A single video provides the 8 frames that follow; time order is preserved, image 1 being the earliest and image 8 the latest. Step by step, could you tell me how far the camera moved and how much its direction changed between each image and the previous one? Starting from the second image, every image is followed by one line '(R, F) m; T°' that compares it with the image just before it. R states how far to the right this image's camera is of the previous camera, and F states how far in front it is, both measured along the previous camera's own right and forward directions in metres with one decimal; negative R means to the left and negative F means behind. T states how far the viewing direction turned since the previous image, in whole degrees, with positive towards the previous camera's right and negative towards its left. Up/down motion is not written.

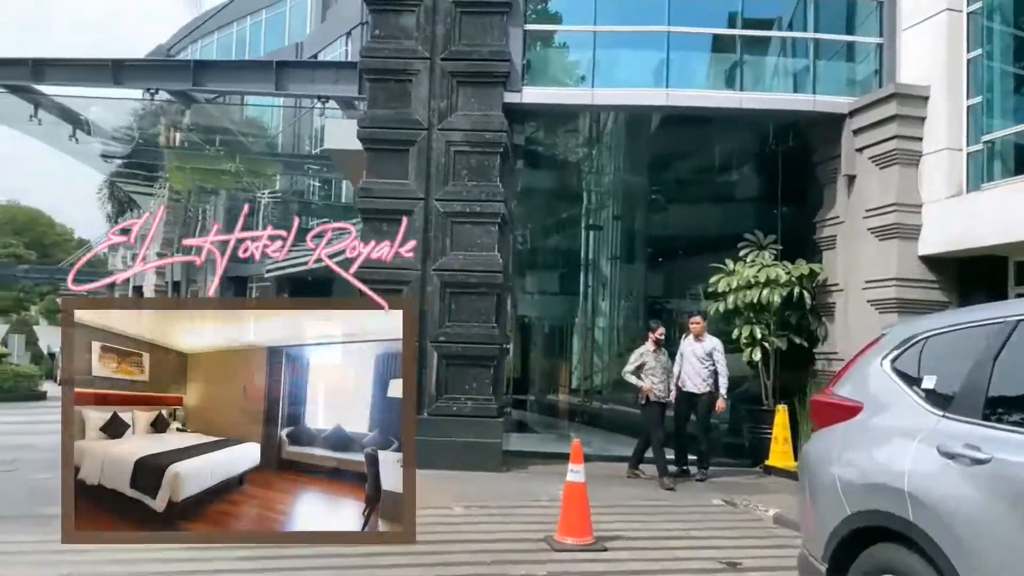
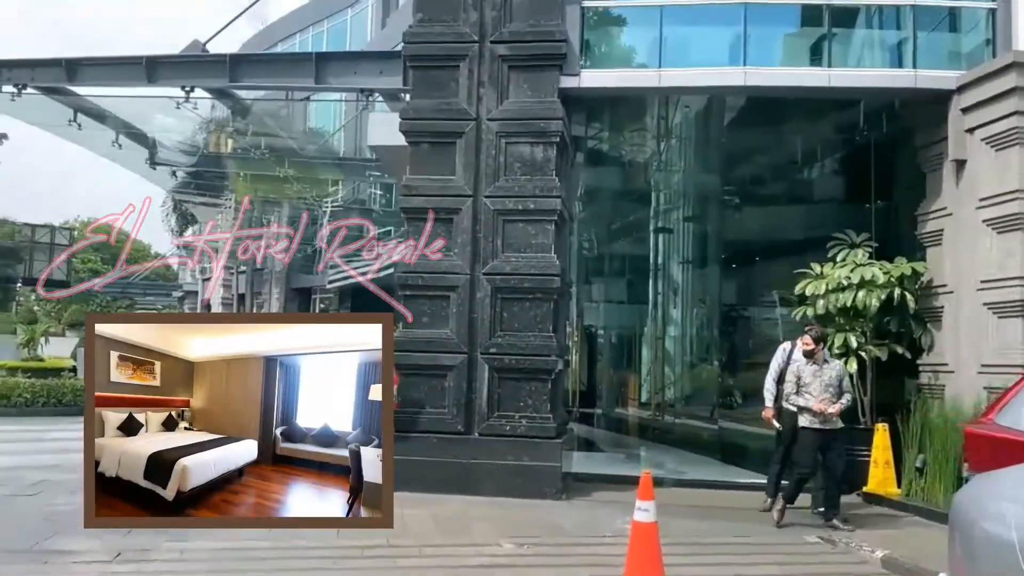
(+0.1, +0.9) m; -4°
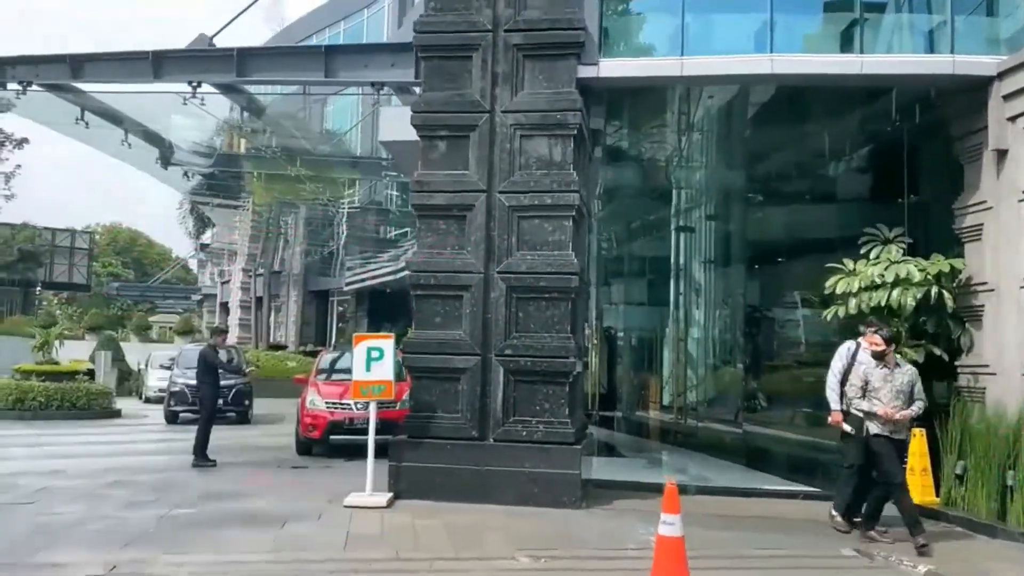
(0.0, +0.3) m; -1°
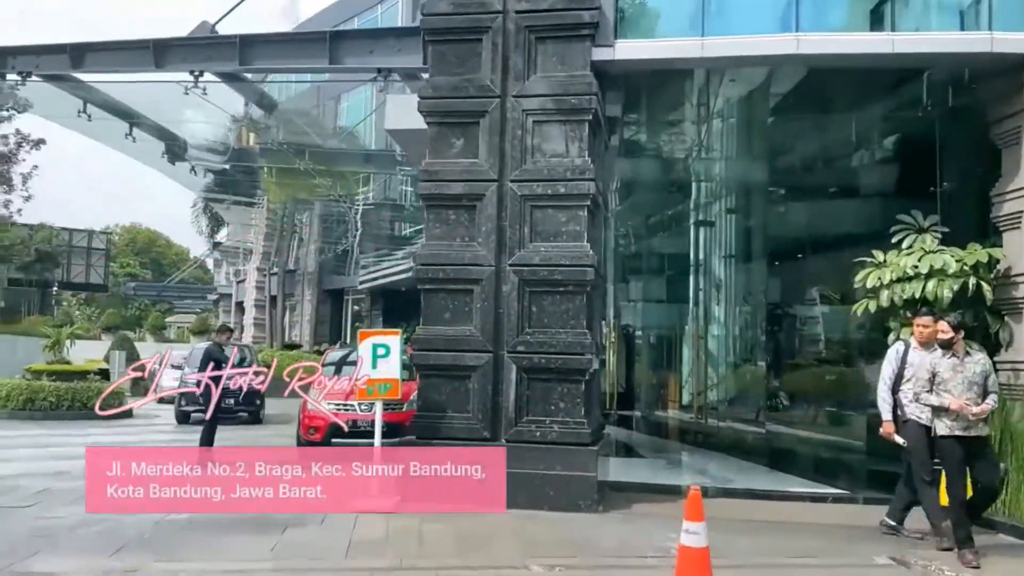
(0.0, +0.4) m; -1°
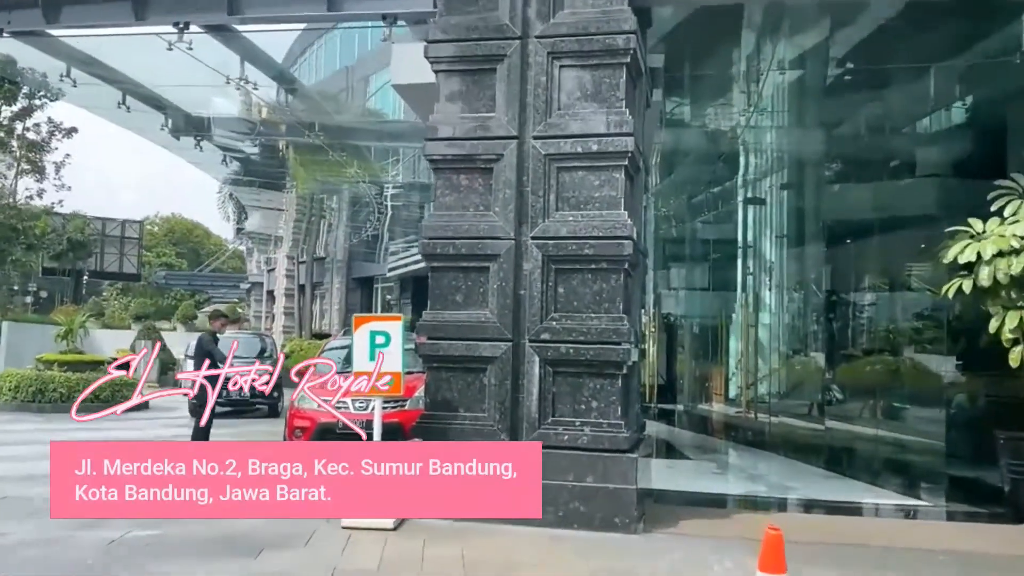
(+0.1, +1.1) m; -2°
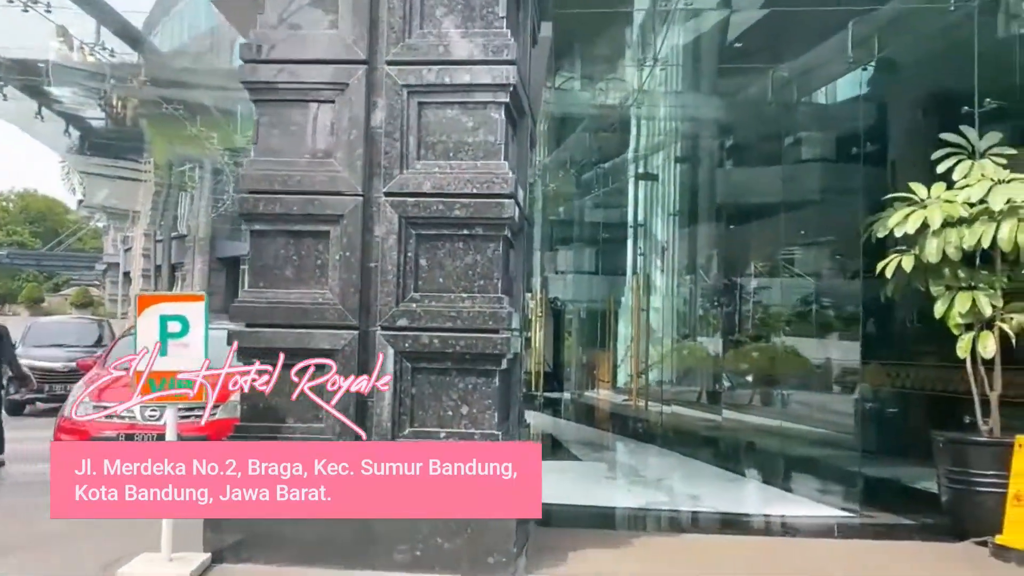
(+0.2, +1.4) m; +7°
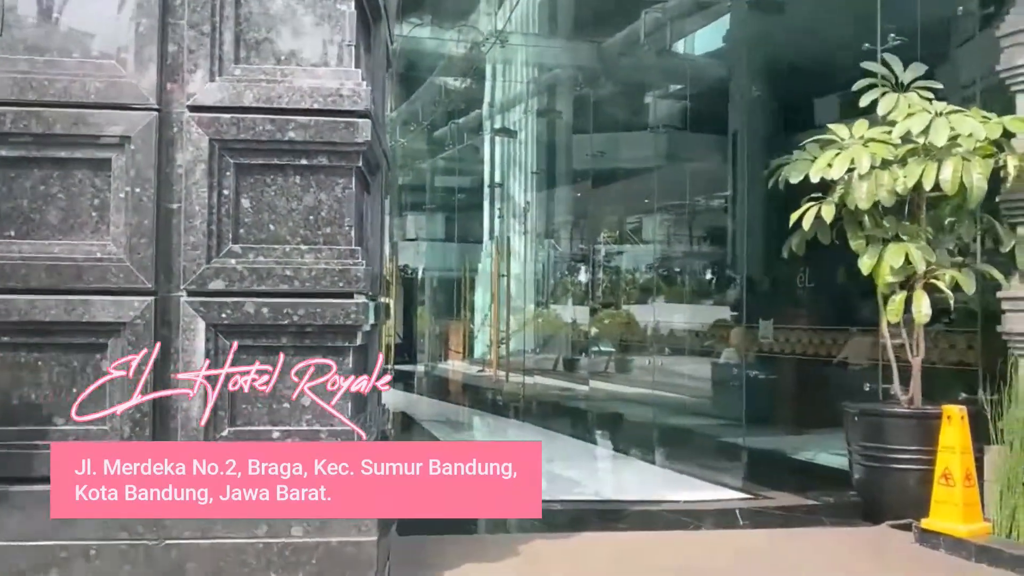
(0.0, +1.1) m; +10°
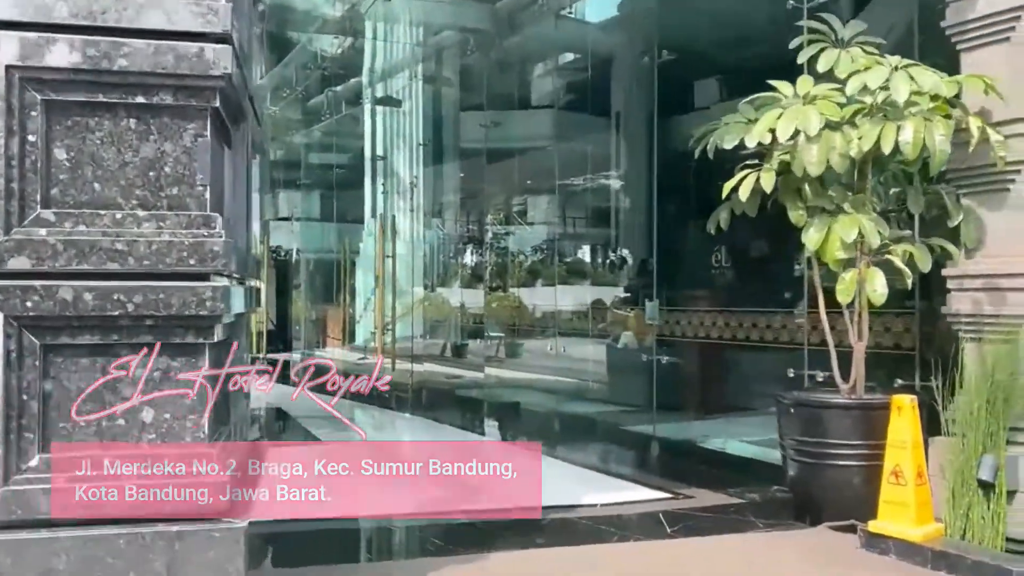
(-0.1, +0.7) m; +8°
